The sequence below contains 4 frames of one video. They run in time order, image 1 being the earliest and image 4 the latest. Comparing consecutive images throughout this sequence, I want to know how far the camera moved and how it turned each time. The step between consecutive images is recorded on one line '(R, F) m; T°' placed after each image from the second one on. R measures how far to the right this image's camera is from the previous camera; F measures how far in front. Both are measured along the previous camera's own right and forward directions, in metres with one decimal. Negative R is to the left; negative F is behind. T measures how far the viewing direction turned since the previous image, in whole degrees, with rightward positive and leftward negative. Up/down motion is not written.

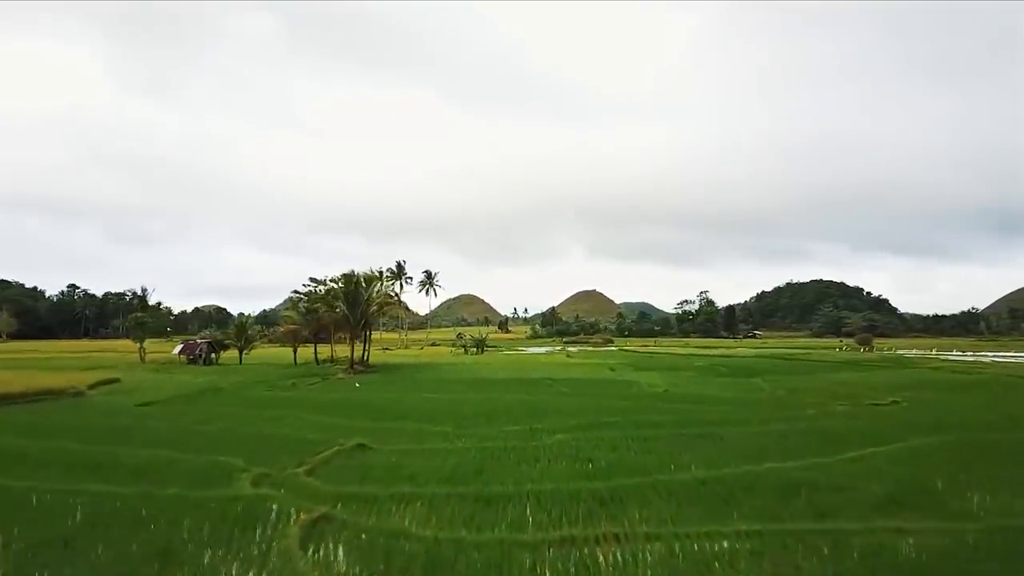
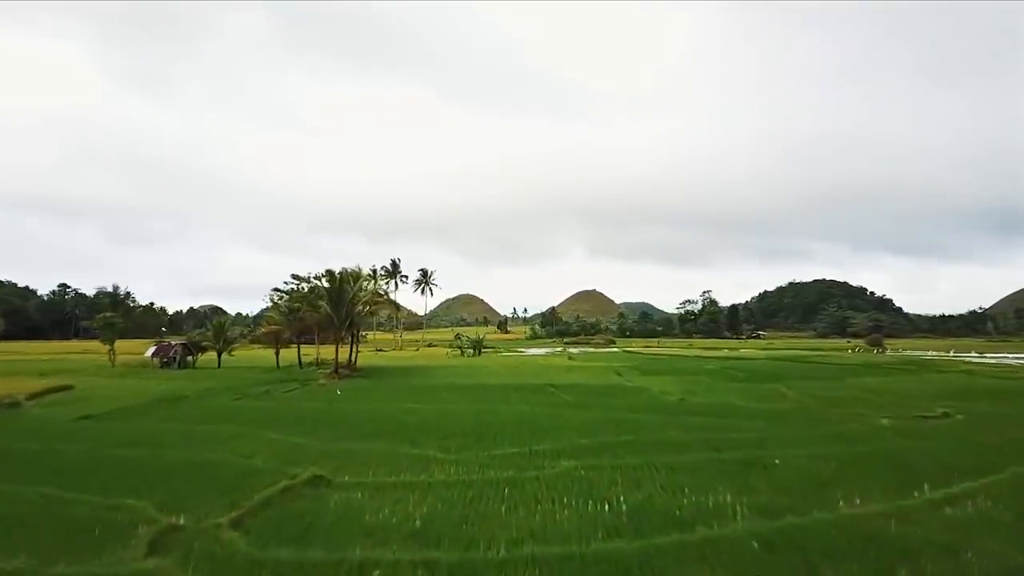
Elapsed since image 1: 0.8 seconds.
(+0.1, +3.6) m; 0°
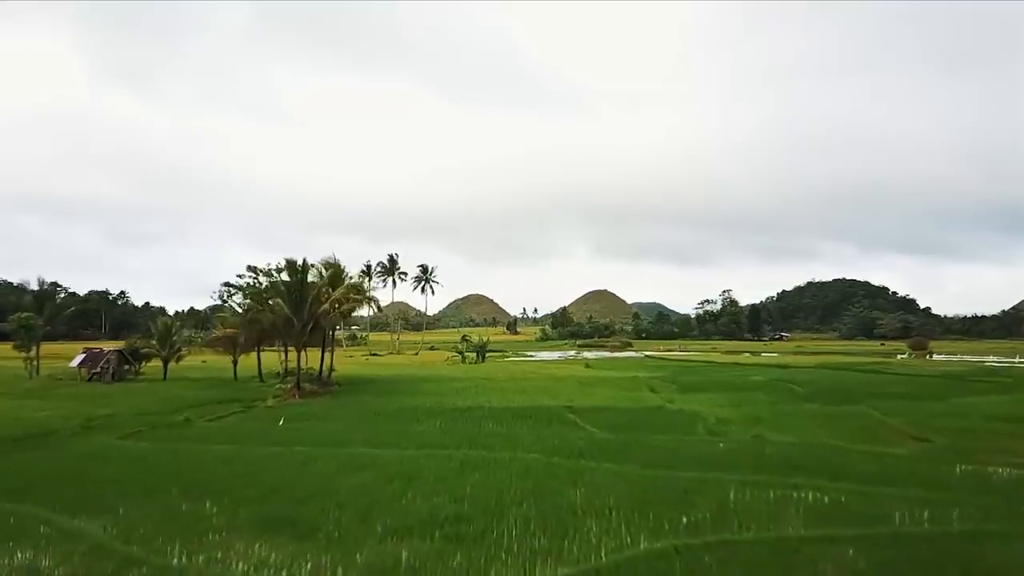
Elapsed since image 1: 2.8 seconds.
(+0.1, +8.8) m; -1°
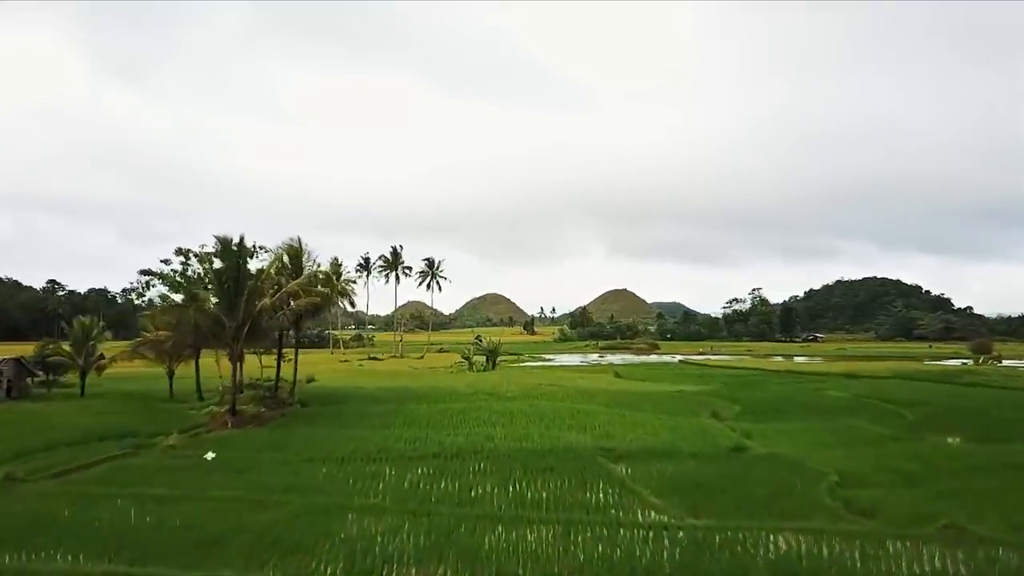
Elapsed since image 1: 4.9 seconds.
(+0.2, +9.3) m; -2°
